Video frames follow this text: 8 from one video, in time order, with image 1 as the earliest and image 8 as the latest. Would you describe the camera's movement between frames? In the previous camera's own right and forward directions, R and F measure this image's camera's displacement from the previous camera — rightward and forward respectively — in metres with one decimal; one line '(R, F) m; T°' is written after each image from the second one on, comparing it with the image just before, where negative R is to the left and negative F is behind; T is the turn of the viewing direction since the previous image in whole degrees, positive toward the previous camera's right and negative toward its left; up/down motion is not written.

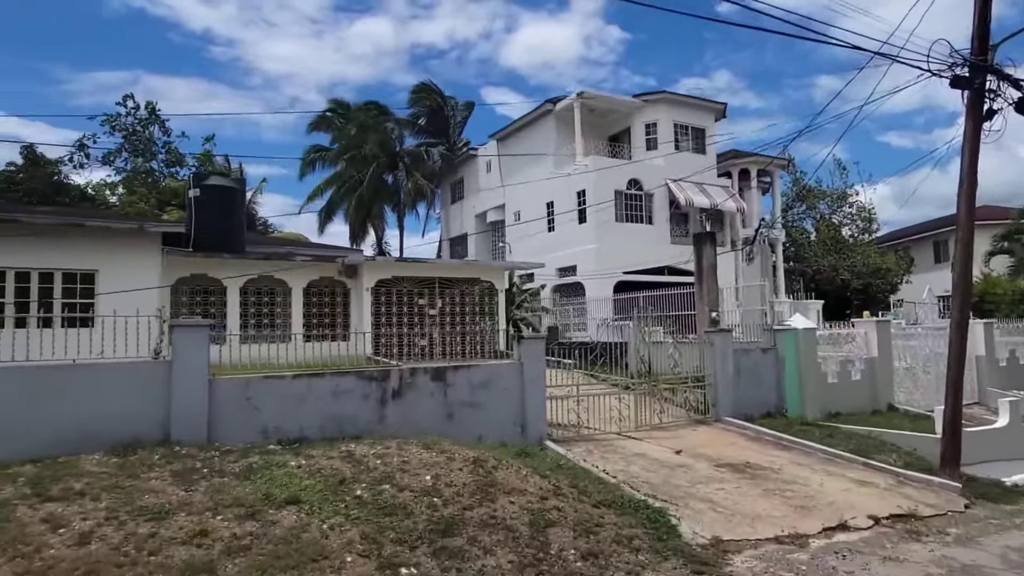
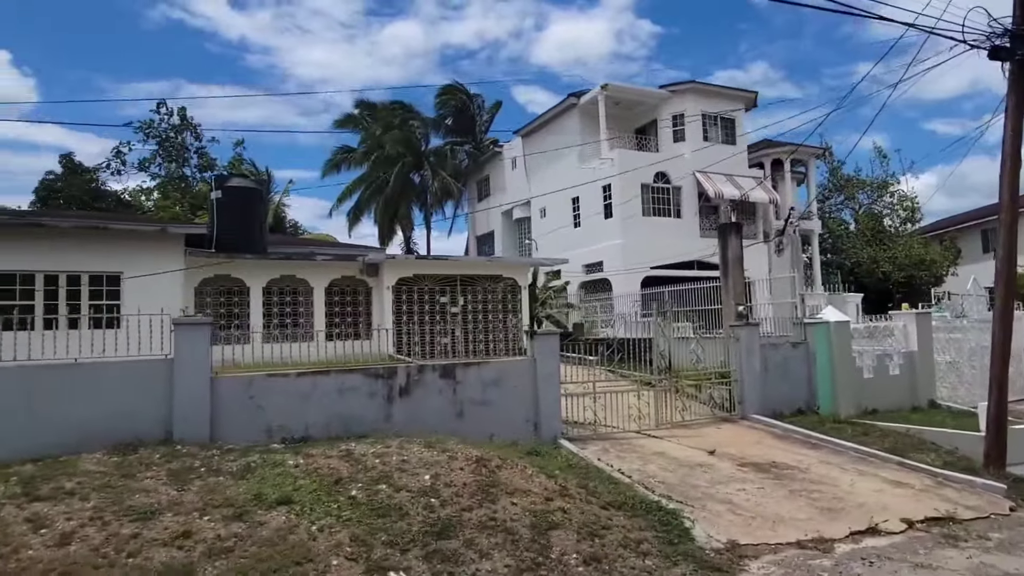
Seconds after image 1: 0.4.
(+0.3, +0.3) m; -3°
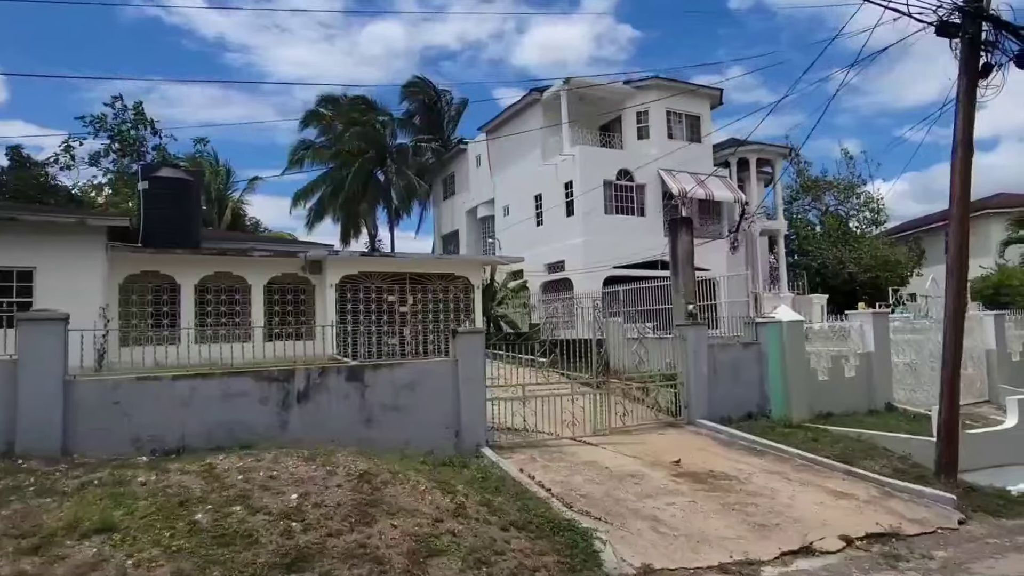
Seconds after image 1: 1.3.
(+0.8, +0.7) m; +2°
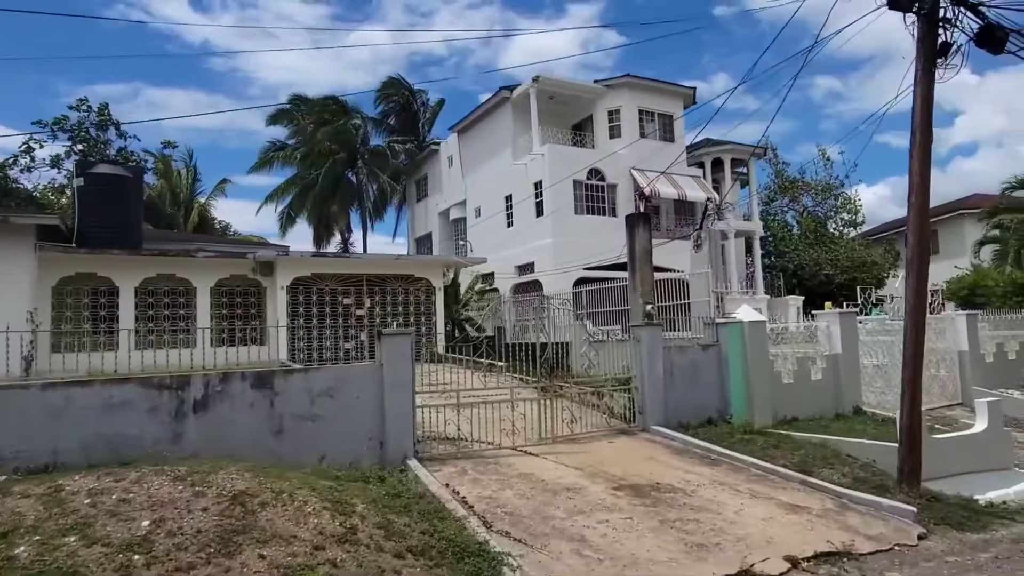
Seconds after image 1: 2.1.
(+0.7, +0.6) m; +1°
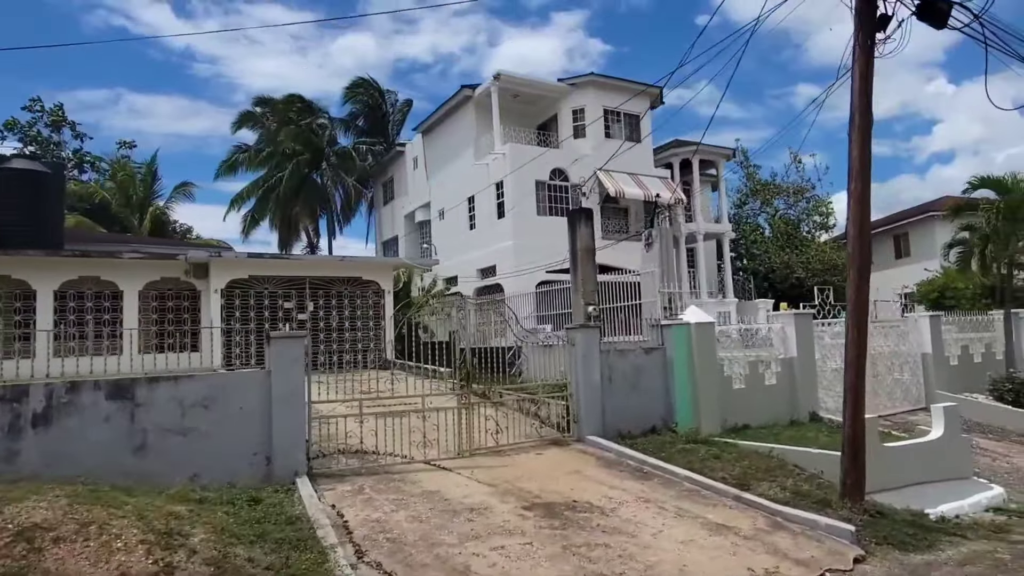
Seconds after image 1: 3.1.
(+0.9, +0.7) m; +1°
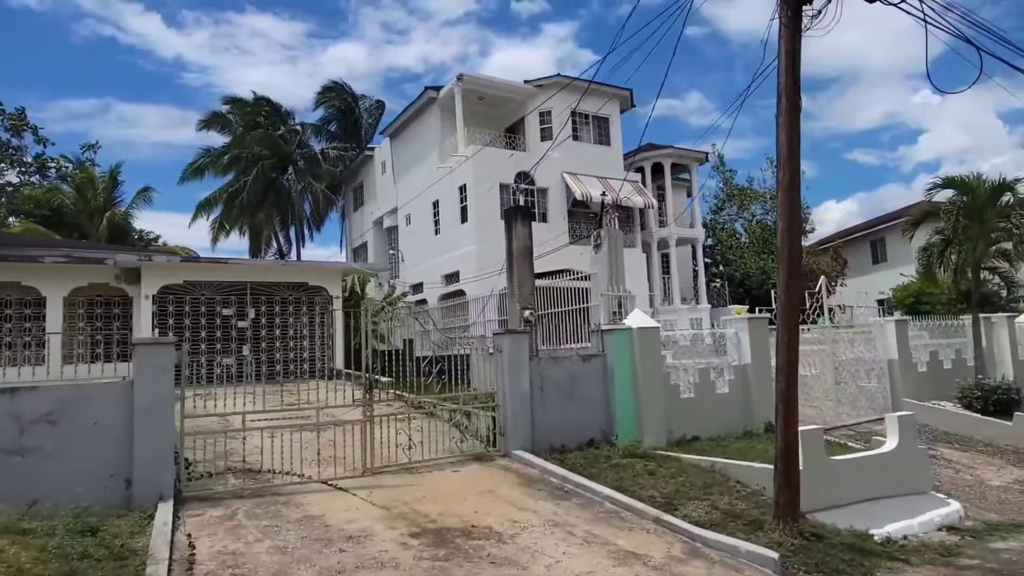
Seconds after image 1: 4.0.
(+0.9, +0.7) m; +1°
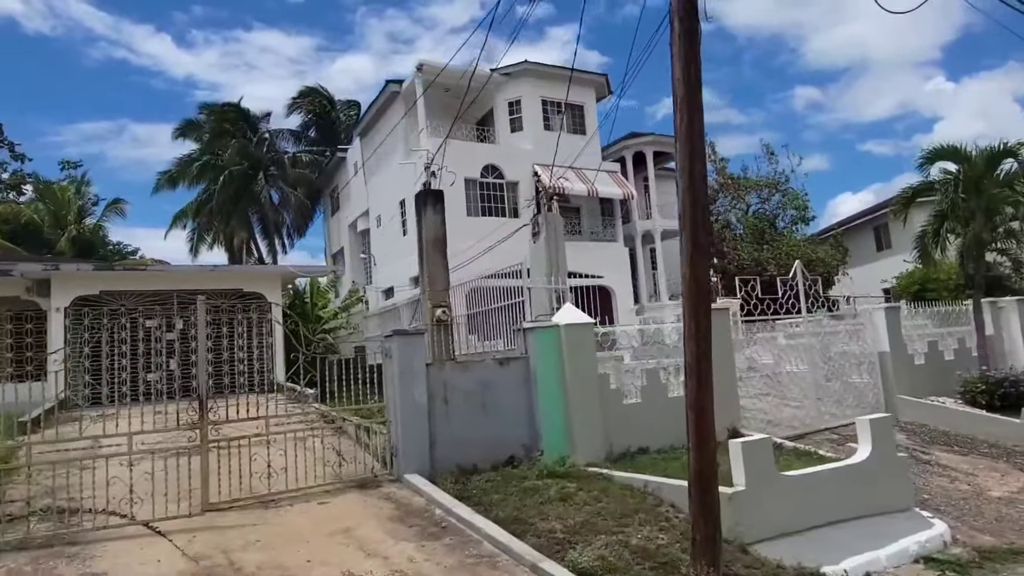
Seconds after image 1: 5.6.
(+1.4, +1.3) m; -1°
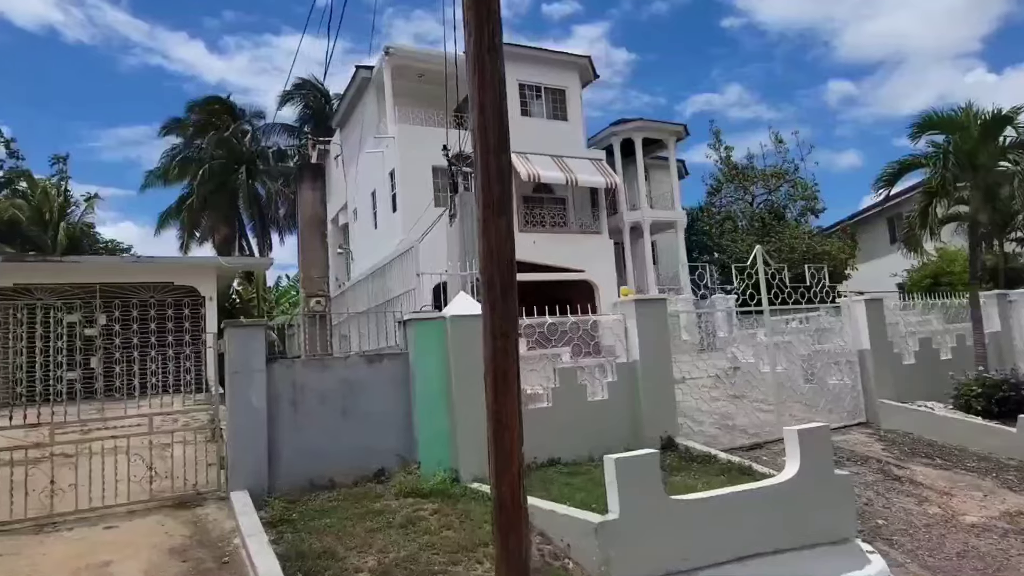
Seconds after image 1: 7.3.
(+1.7, +1.2) m; -2°
